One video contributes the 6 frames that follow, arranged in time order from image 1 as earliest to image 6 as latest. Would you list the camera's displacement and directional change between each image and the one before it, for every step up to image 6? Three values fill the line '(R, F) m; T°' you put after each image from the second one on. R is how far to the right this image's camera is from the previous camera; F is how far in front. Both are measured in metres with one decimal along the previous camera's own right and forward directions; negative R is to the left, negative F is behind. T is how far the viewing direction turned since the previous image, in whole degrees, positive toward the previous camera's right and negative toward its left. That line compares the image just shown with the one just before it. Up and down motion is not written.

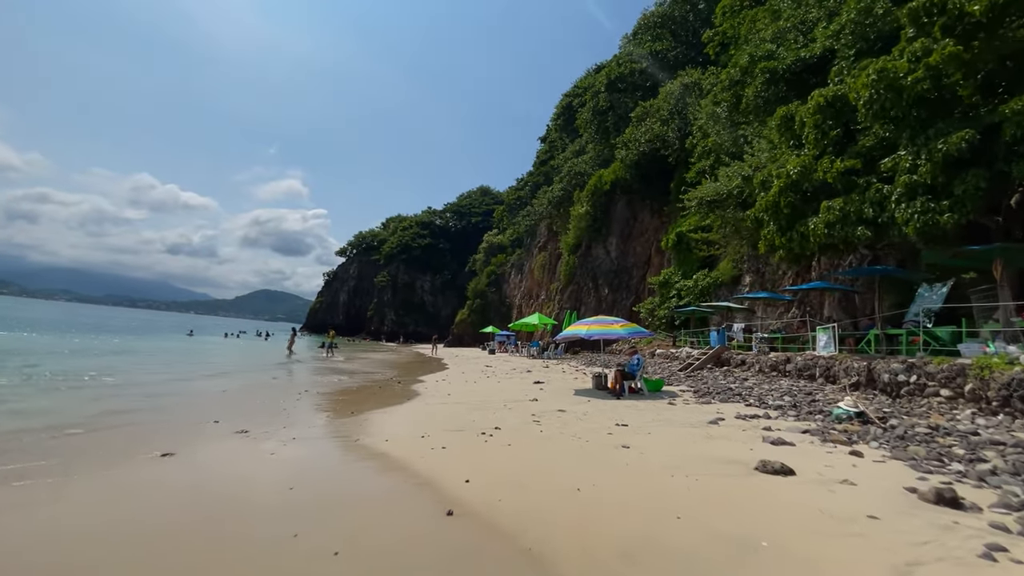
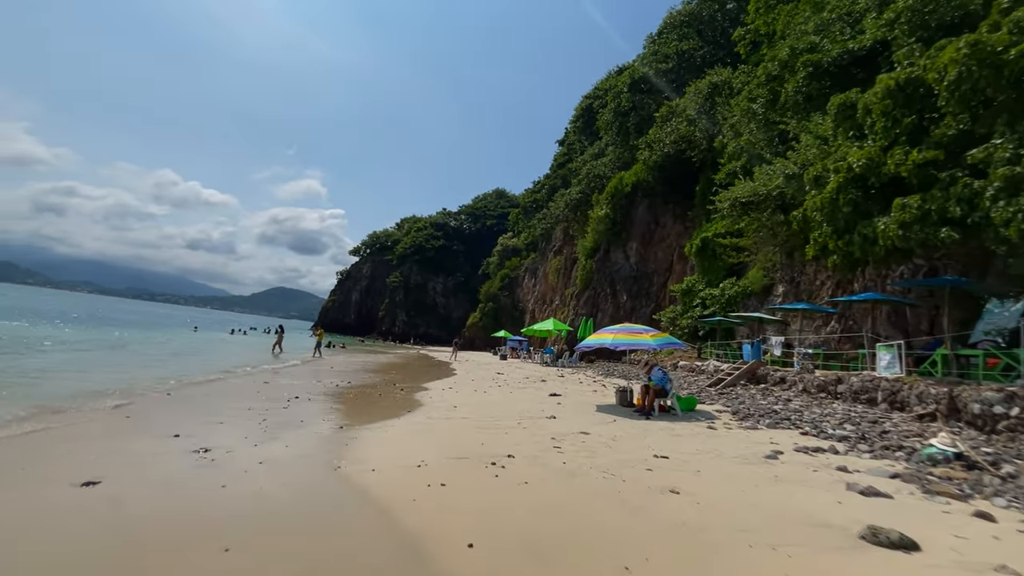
(-0.1, +1.6) m; -1°
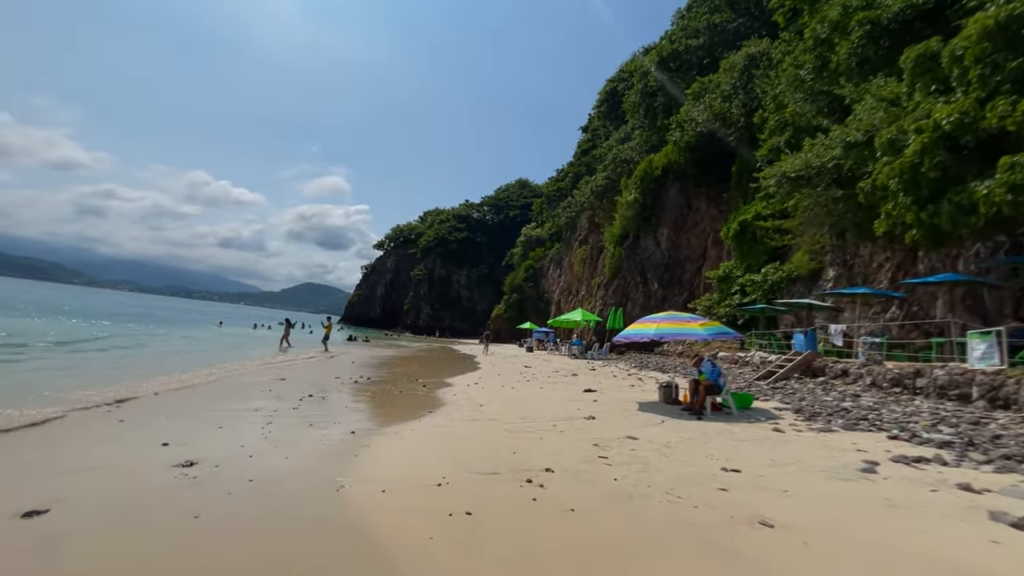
(-0.2, +1.3) m; -3°
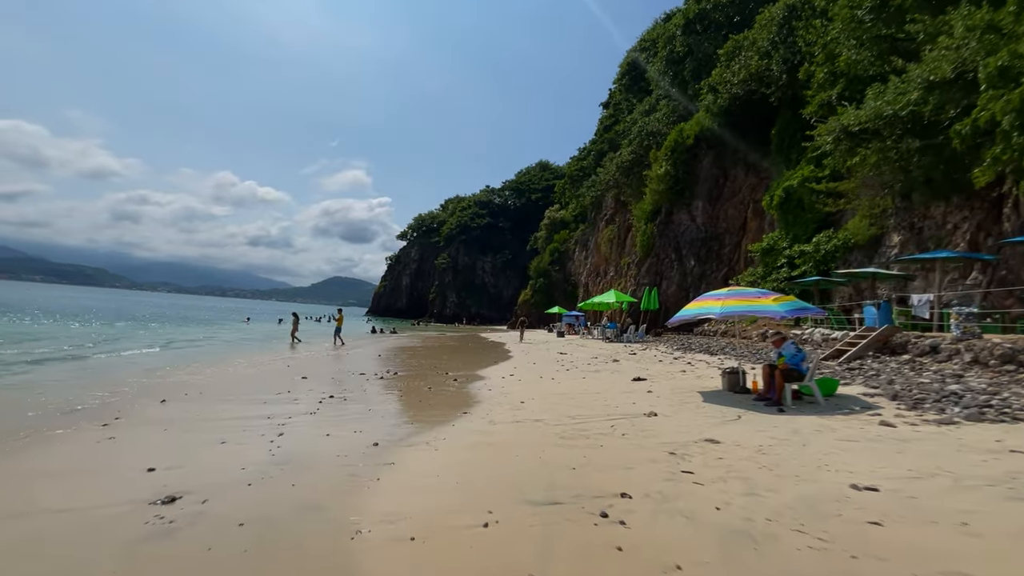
(-0.3, +1.5) m; -3°
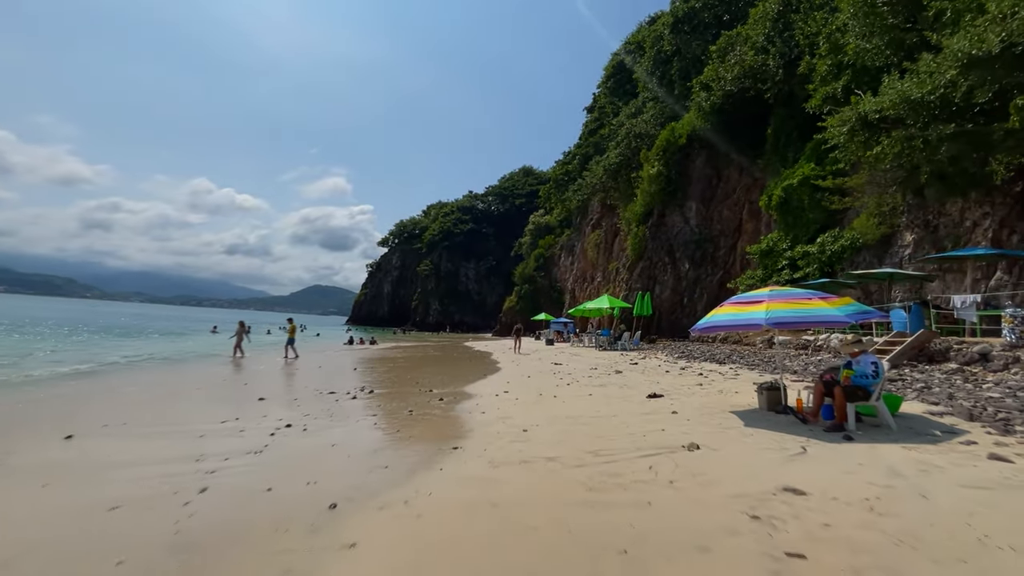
(-0.3, +1.9) m; +2°
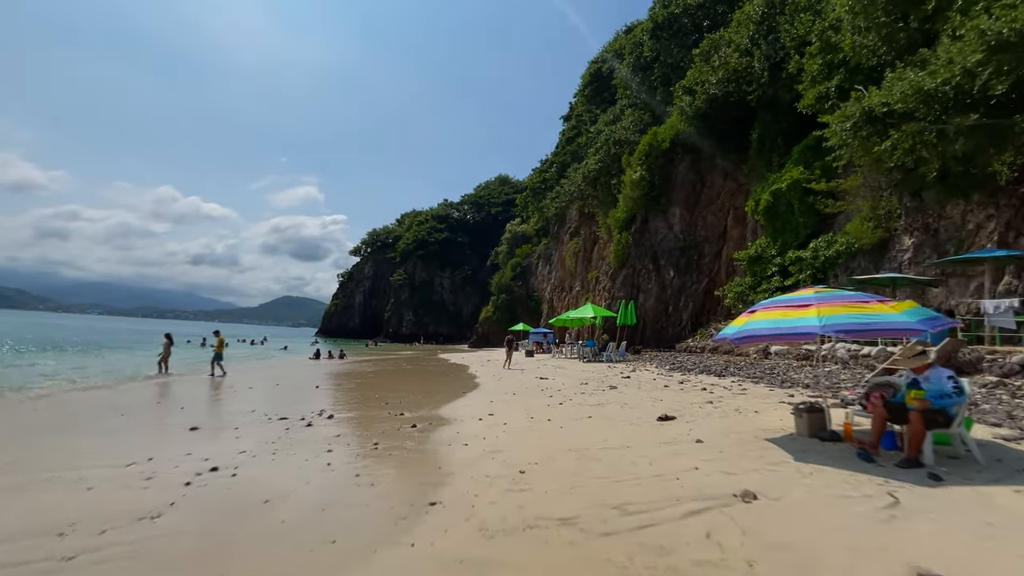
(-0.2, +1.8) m; +3°
